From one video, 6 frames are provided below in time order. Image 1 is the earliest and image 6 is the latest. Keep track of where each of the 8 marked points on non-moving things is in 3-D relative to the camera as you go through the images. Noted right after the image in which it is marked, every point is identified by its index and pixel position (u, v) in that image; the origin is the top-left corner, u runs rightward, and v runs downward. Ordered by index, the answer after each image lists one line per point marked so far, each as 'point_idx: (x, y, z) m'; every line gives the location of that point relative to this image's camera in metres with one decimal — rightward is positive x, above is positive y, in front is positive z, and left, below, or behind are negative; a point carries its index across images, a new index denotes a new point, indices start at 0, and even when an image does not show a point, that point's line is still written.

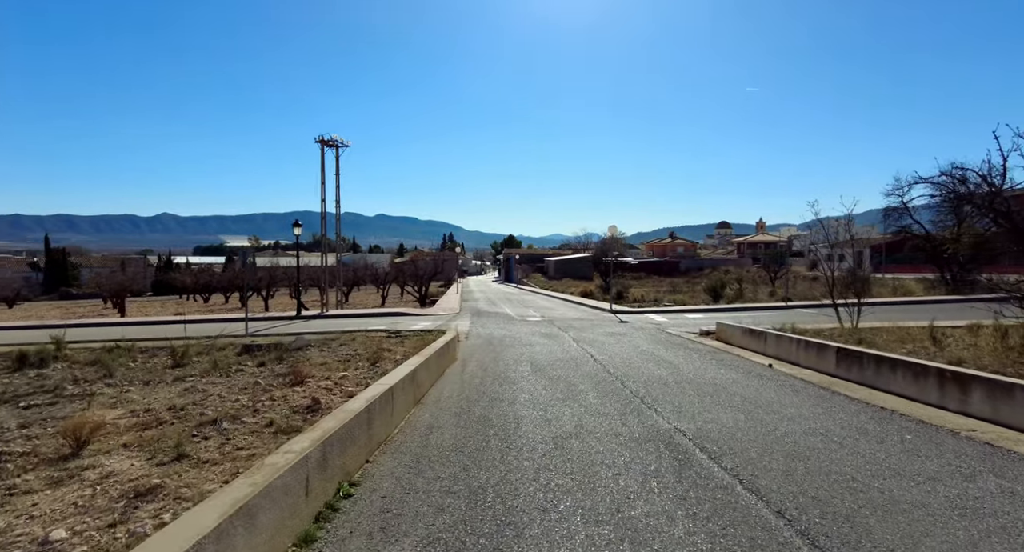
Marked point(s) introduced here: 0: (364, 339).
0: (-4.5, -2.0, +14.5) m
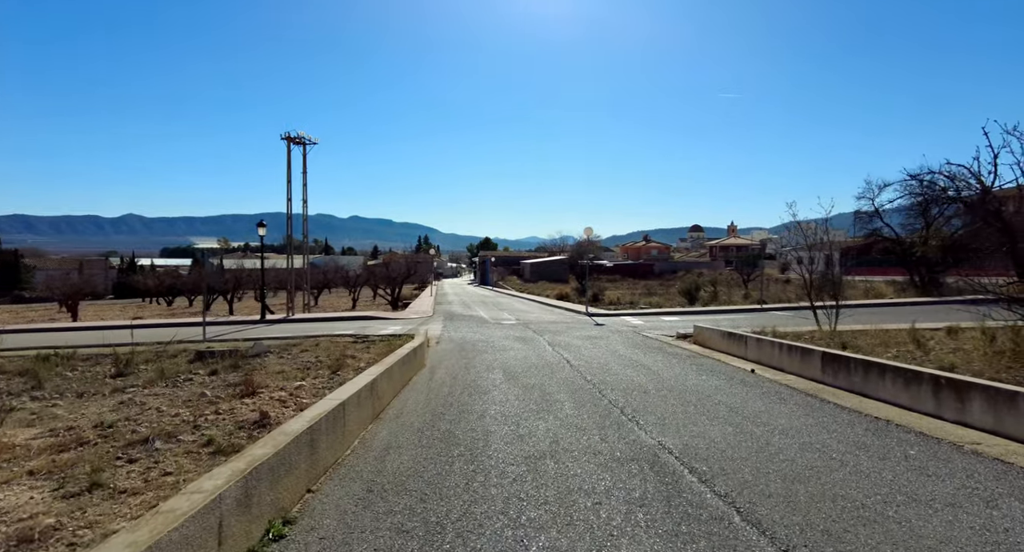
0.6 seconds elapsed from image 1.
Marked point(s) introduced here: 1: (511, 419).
0: (-5.3, -2.0, +13.7) m
1: (0.0, -1.8, +6.0) m
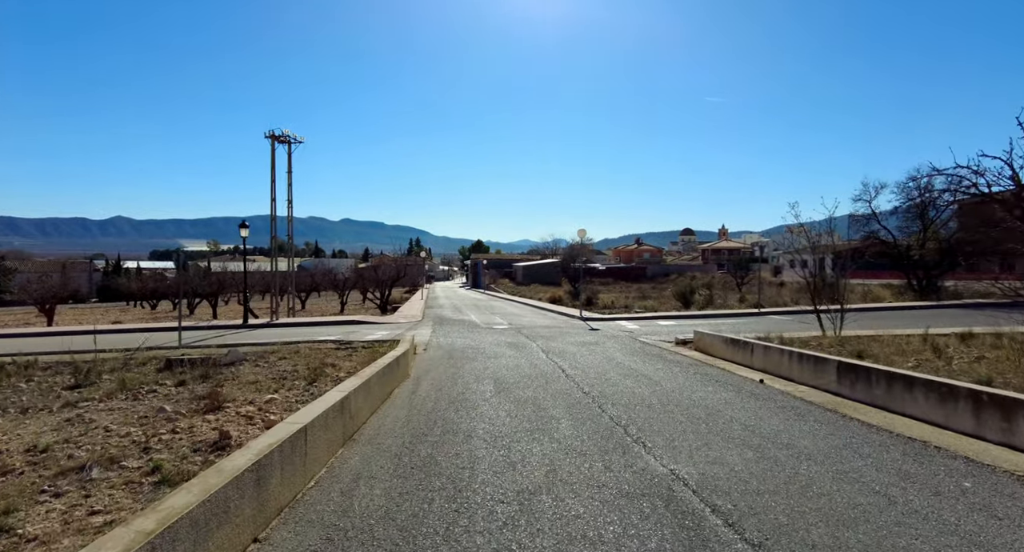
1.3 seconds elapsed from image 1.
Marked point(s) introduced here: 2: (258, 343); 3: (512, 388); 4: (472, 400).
0: (-5.5, -2.1, +12.9) m
1: (-0.1, -1.8, +5.3) m
2: (-8.1, -2.1, +15.1) m
3: (0.0, -1.9, +8.0) m
4: (-0.6, -1.9, +7.2) m
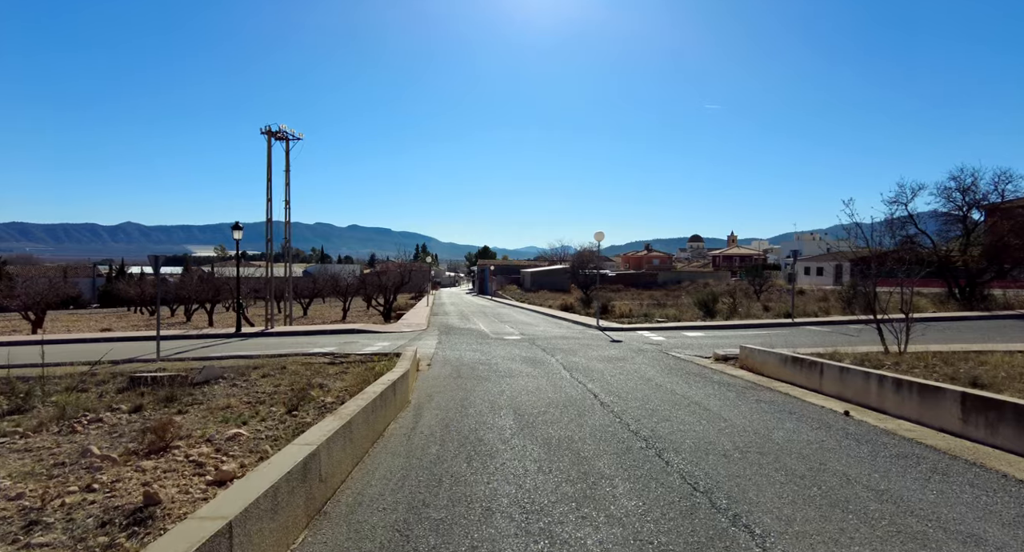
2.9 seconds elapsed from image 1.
0: (-5.2, -2.2, +11.3) m
1: (+0.2, -1.9, +3.6) m
2: (-7.6, -2.3, +13.6) m
3: (+0.3, -1.9, +6.3) m
4: (-0.3, -1.9, +5.5) m
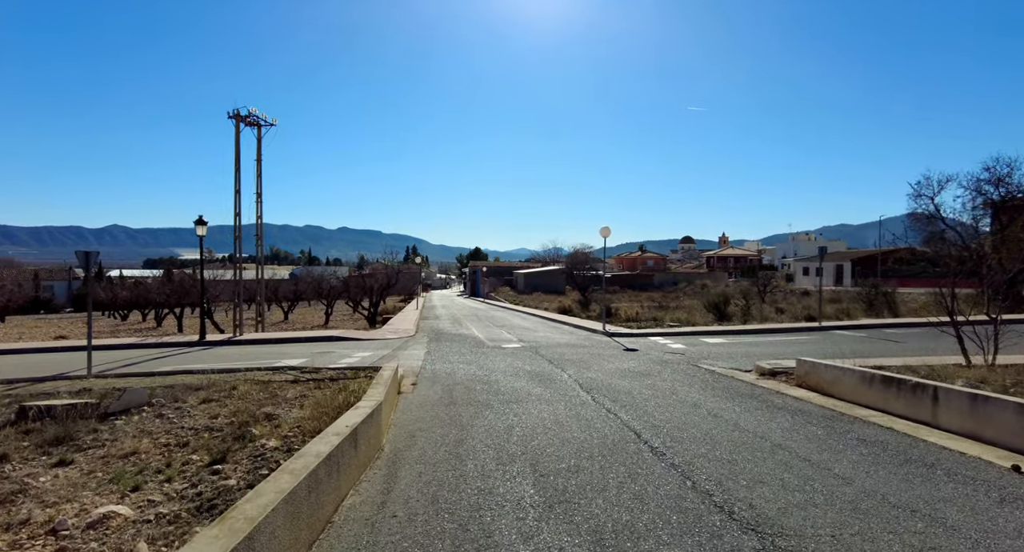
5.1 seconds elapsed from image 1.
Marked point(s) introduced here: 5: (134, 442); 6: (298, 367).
0: (-5.1, -2.2, +9.0) m
1: (+0.4, -1.8, +1.5) m
2: (-7.6, -2.3, +11.2) m
3: (+0.5, -1.9, +4.2) m
4: (-0.1, -1.9, +3.4) m
5: (-5.1, -2.2, +6.5) m
6: (-5.3, -2.3, +11.9) m
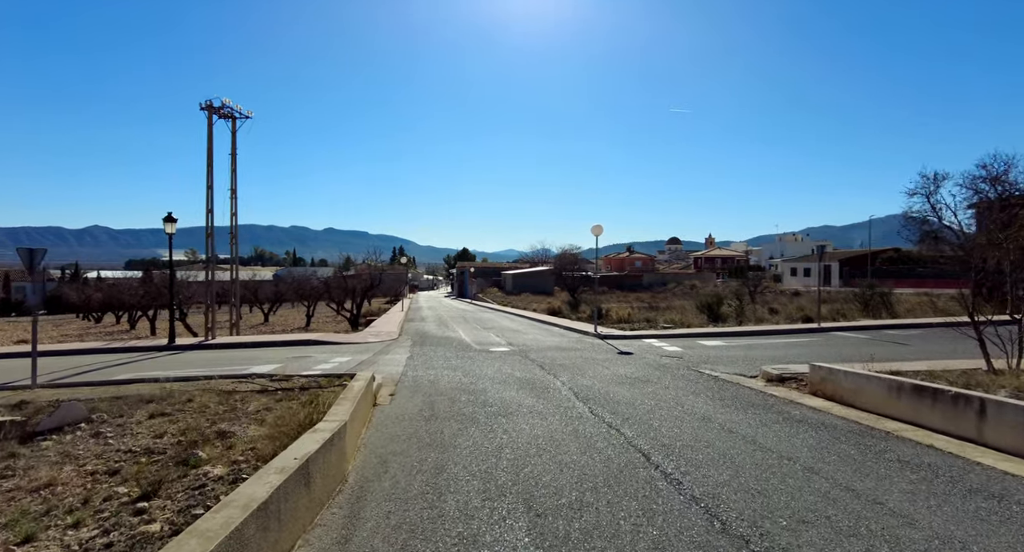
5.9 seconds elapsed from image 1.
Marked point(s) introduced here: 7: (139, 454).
0: (-5.2, -2.2, +8.1) m
1: (+0.4, -1.7, +0.6) m
2: (-7.8, -2.3, +10.2) m
3: (+0.5, -1.8, +3.3) m
4: (-0.1, -1.8, +2.5) m
5: (-5.3, -2.2, +5.5) m
6: (-5.5, -2.2, +10.9) m
7: (-4.7, -2.2, +6.0) m
